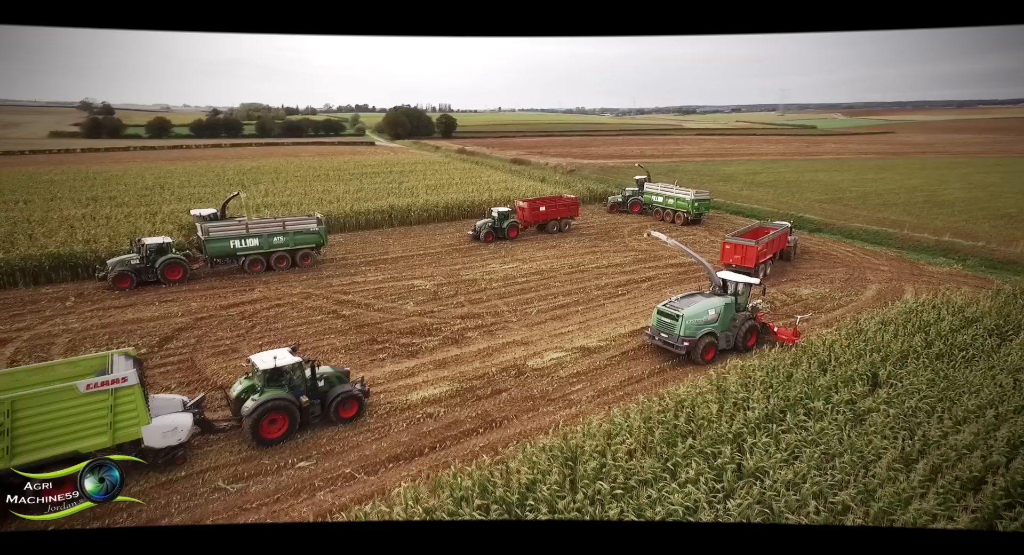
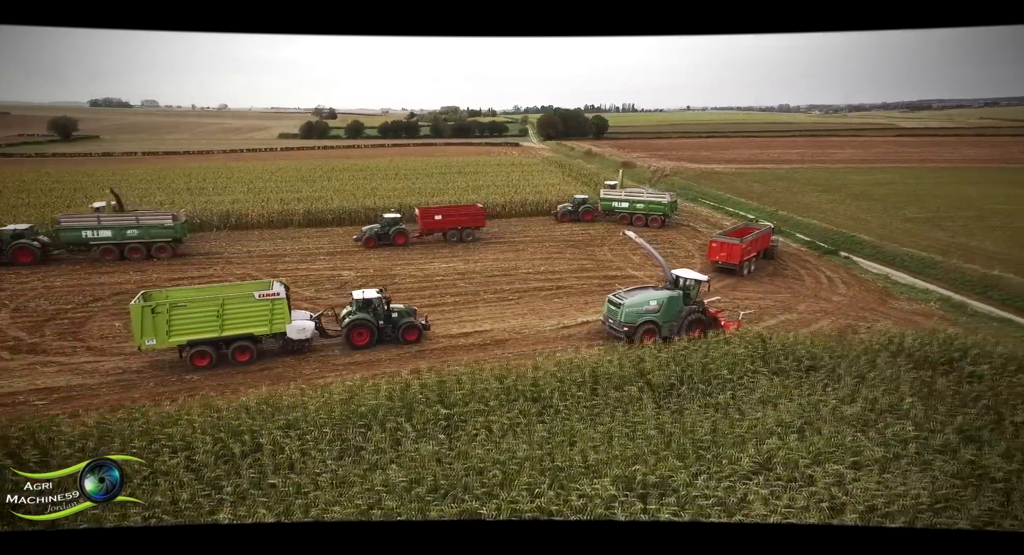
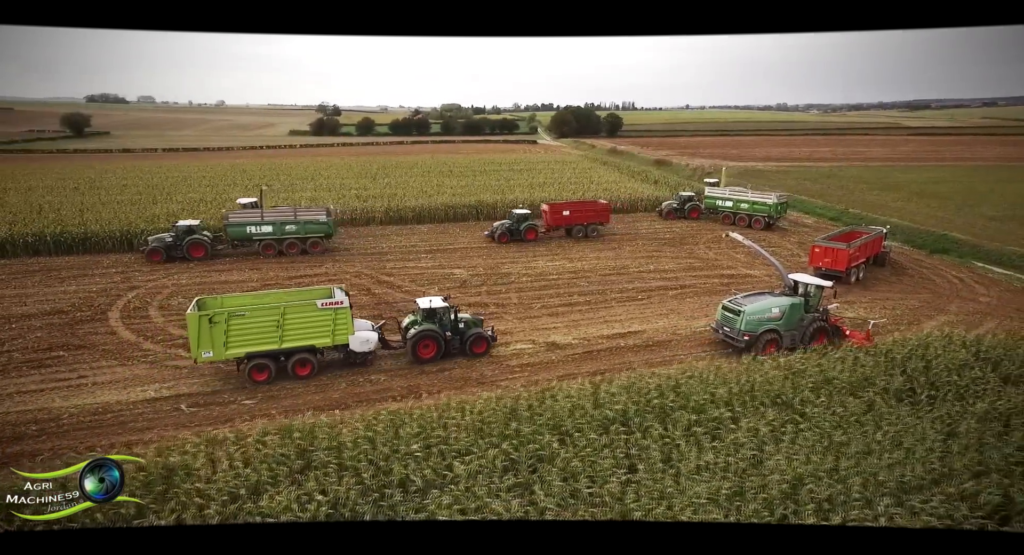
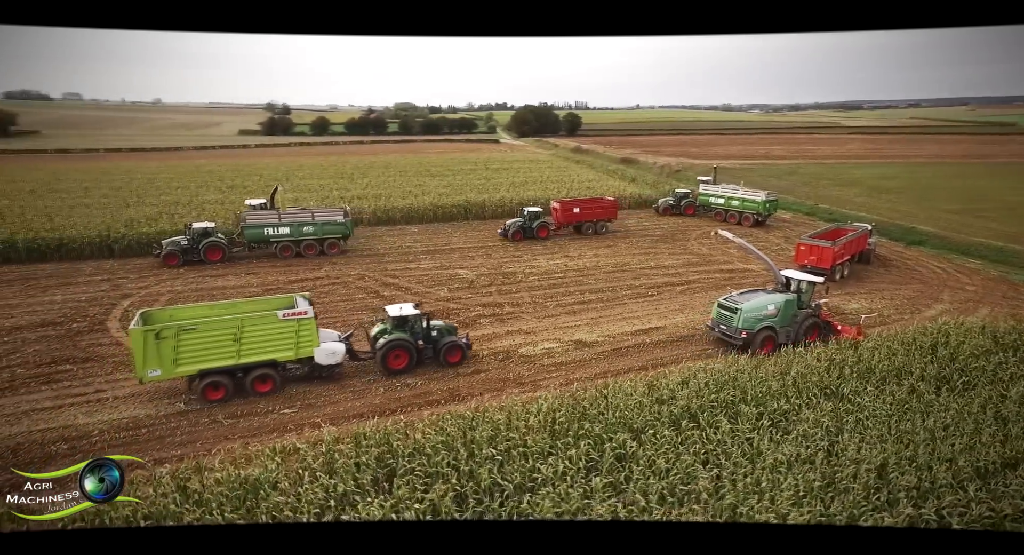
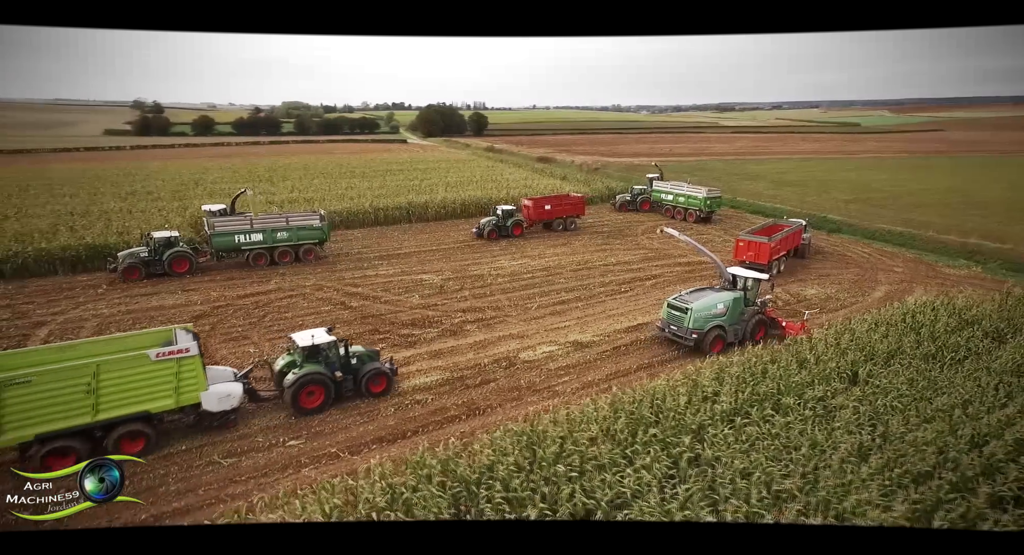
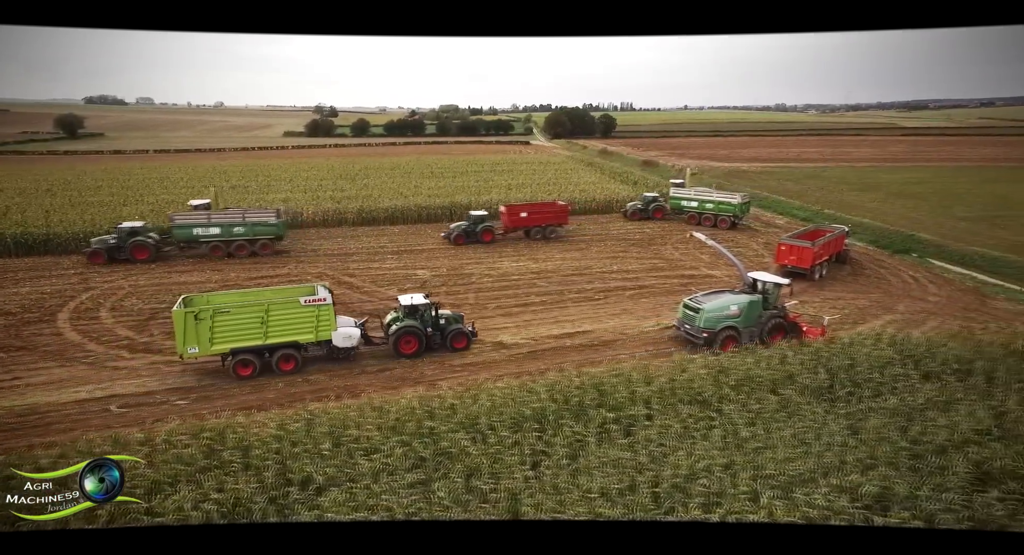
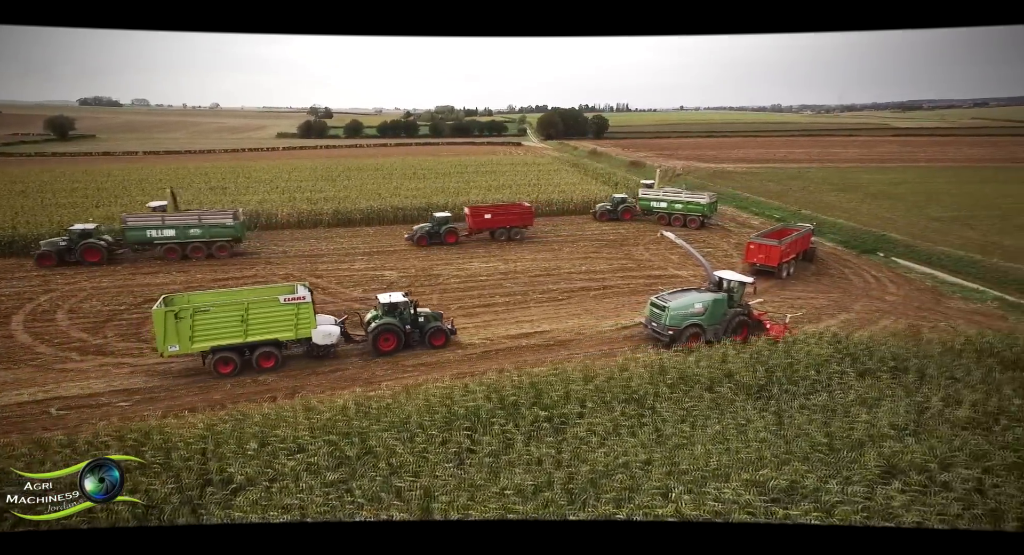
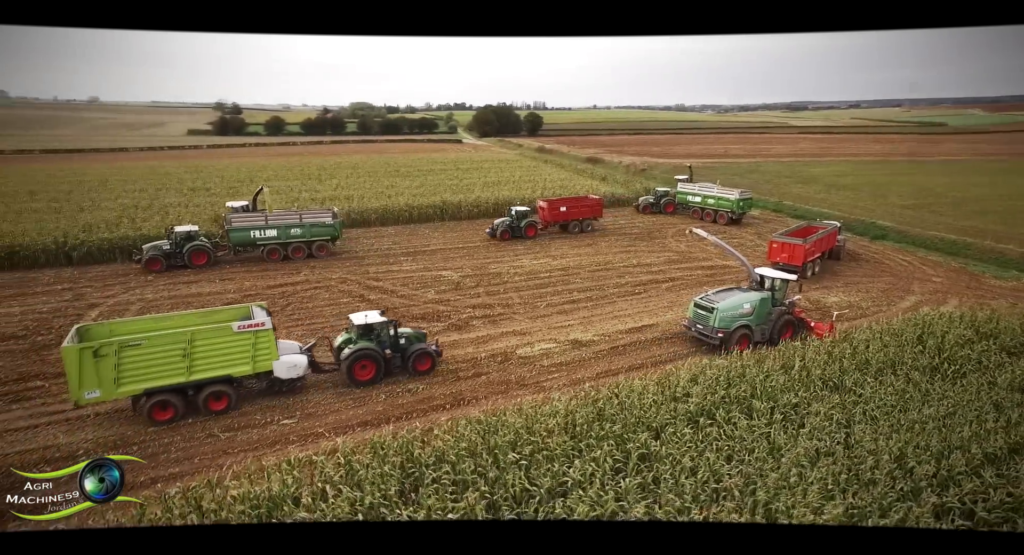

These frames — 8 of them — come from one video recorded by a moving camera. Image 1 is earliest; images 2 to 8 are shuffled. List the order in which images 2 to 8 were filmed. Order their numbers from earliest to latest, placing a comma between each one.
5, 8, 4, 3, 6, 7, 2
